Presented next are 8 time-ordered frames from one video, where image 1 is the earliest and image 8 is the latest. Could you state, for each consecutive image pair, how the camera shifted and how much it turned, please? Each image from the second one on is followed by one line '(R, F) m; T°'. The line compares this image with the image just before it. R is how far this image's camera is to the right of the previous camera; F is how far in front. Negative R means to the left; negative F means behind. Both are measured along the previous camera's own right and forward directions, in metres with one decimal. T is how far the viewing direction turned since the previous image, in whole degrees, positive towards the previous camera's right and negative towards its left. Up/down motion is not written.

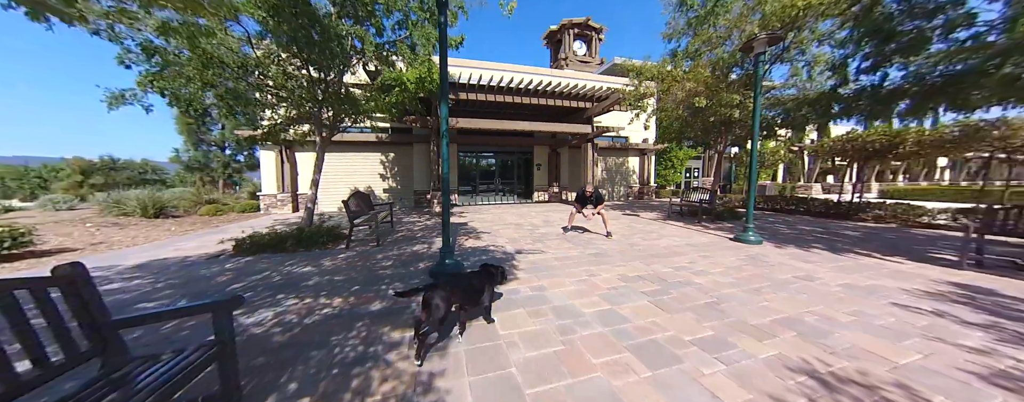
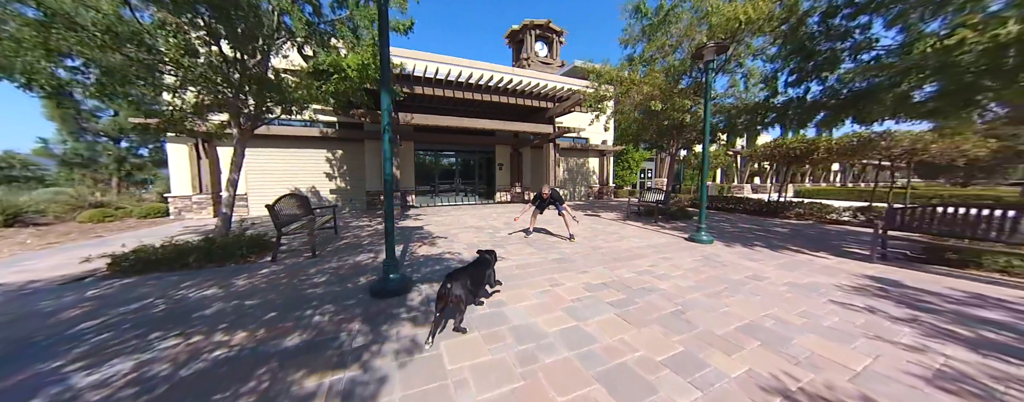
(+0.1, +0.3) m; +8°
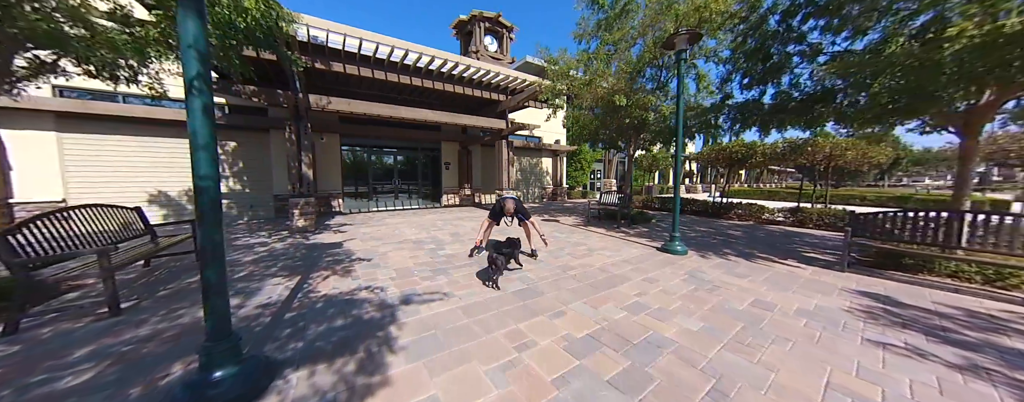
(+0.1, +1.0) m; +11°
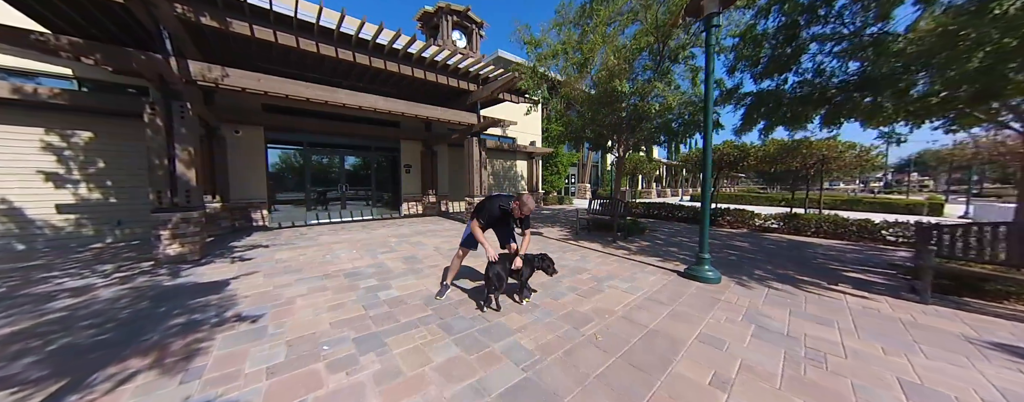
(-0.1, +1.3) m; +7°
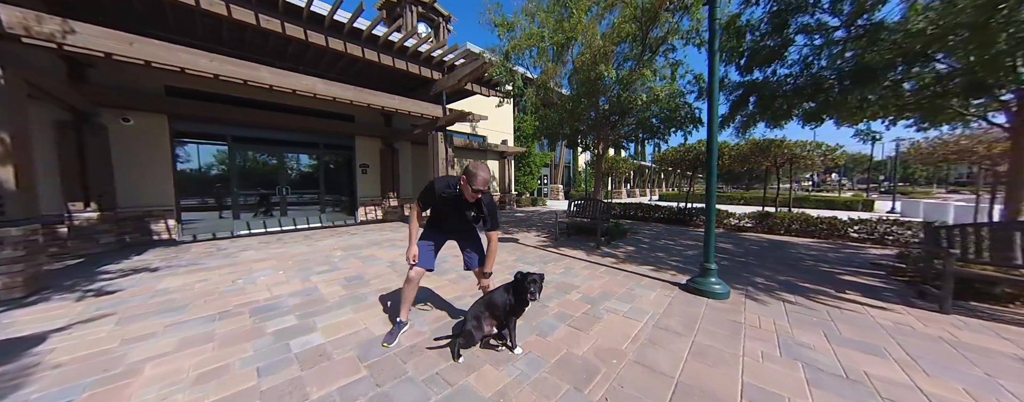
(0.0, +0.7) m; +6°
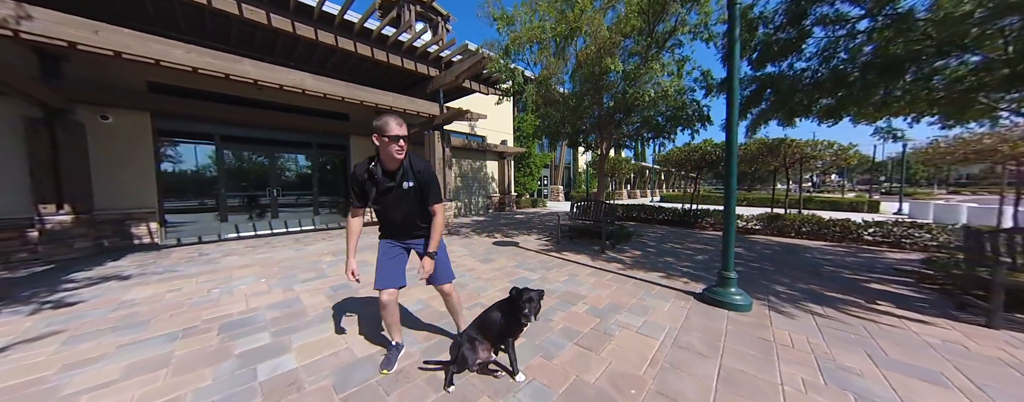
(0.0, +0.3) m; 0°
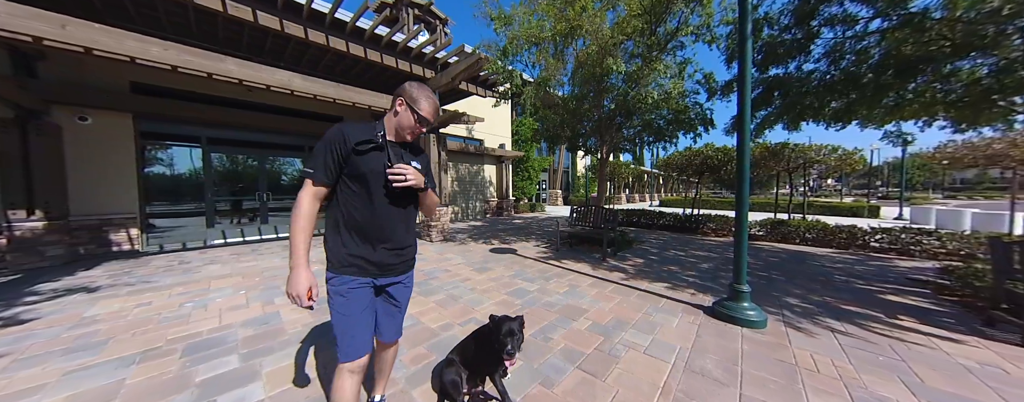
(0.0, +0.2) m; 0°
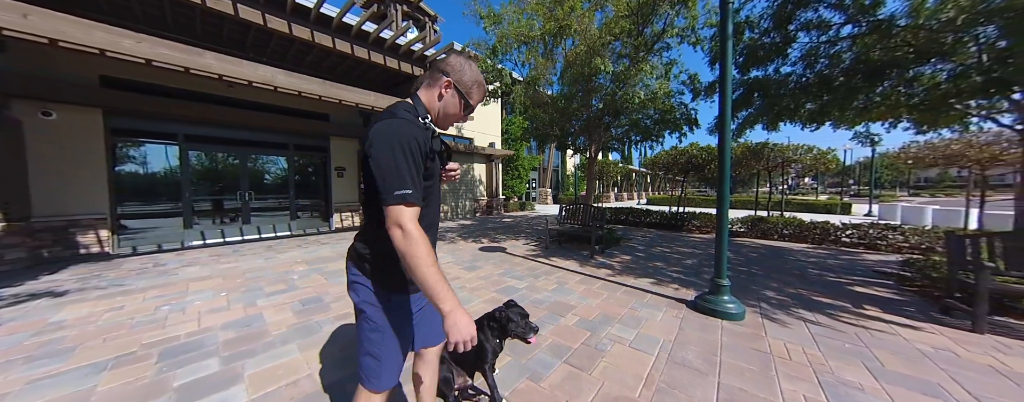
(0.0, 0.0) m; +2°
